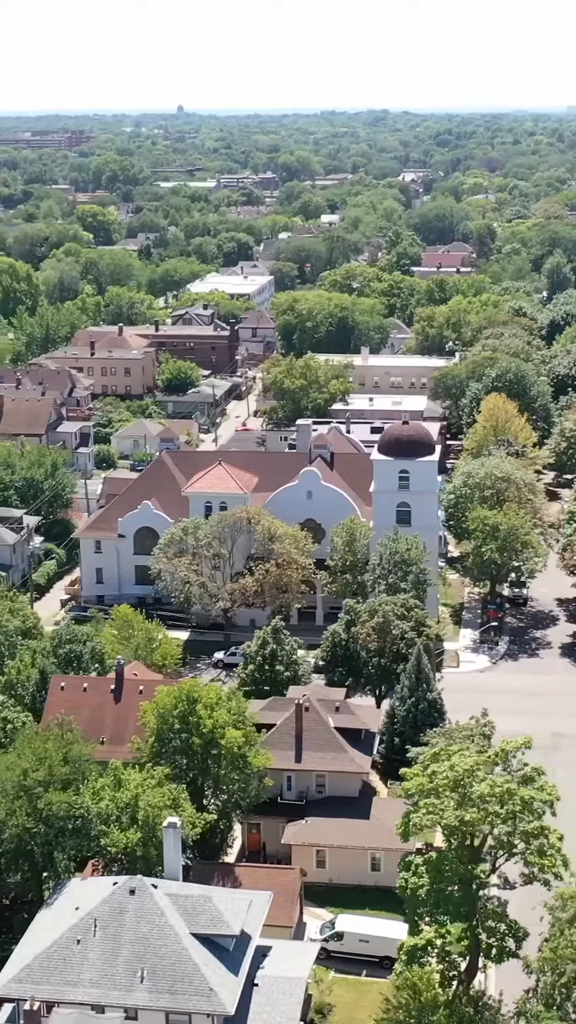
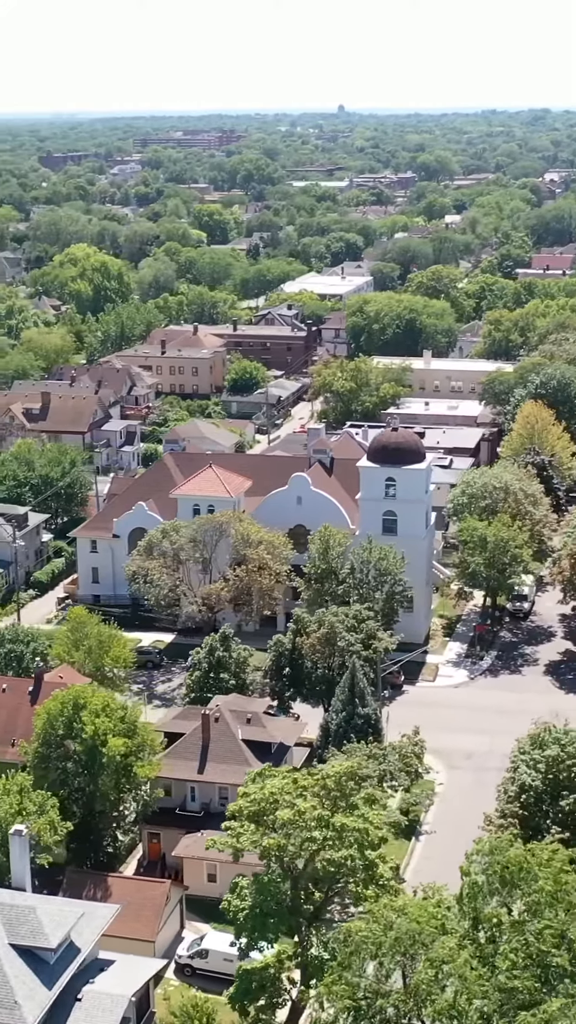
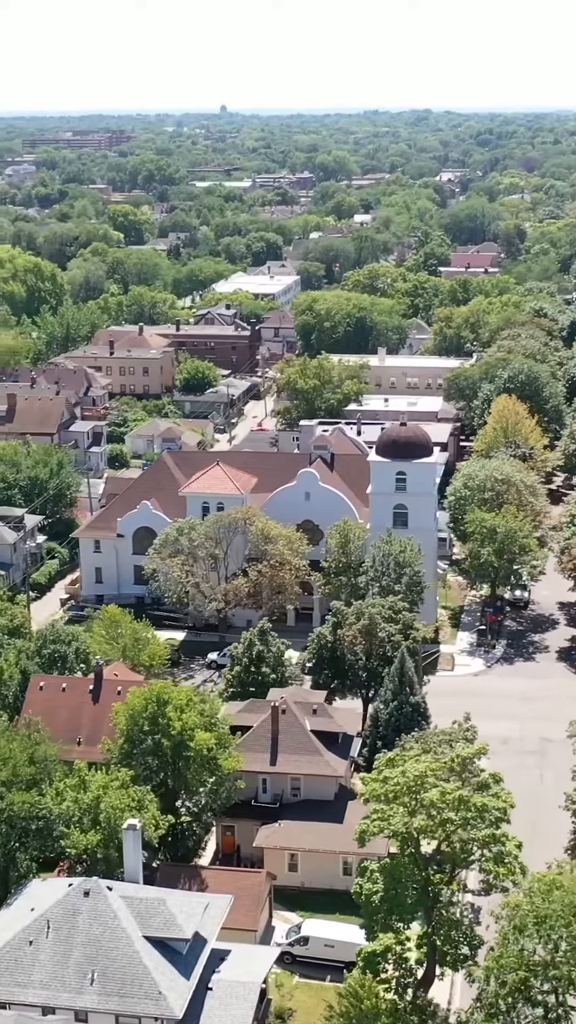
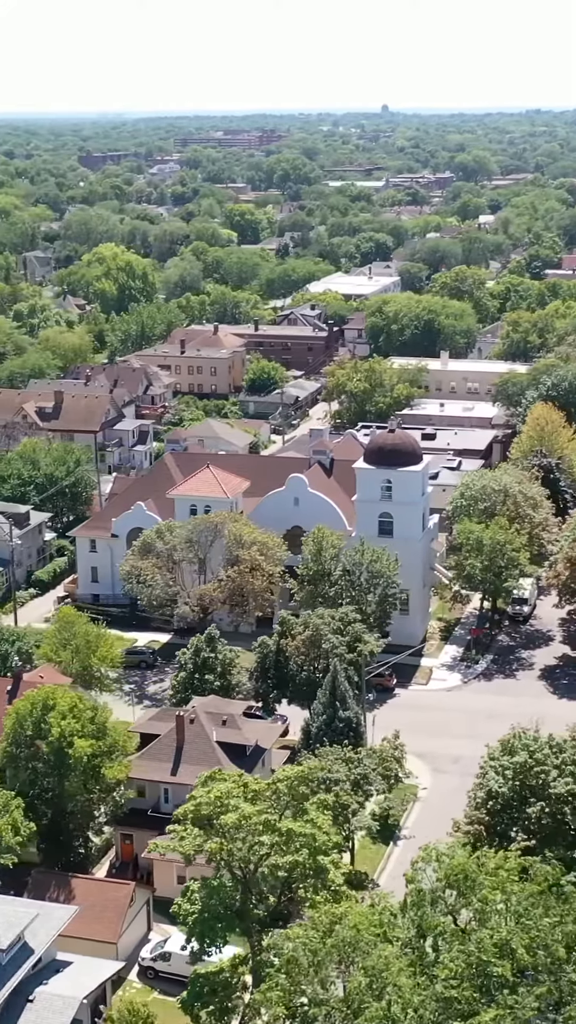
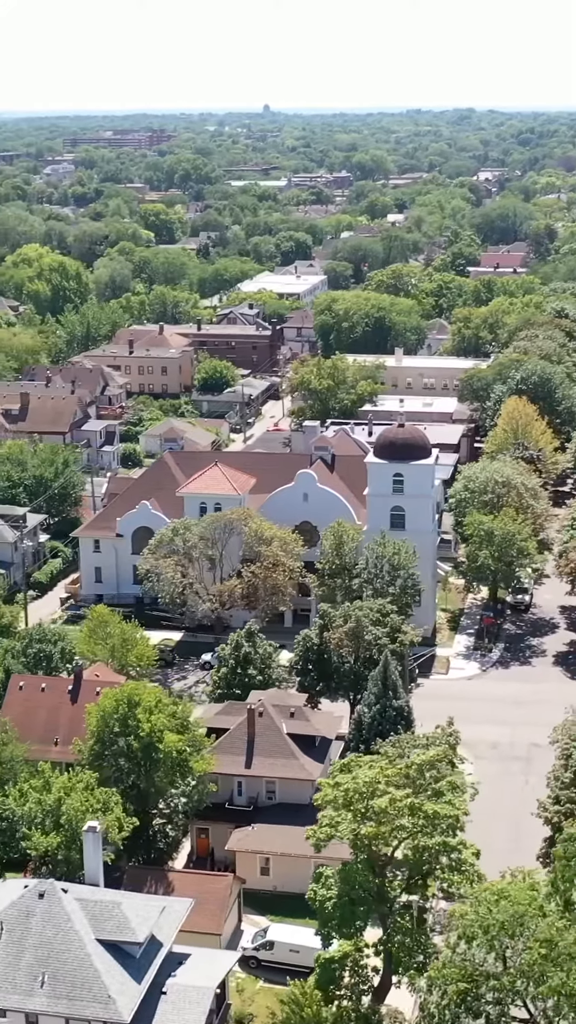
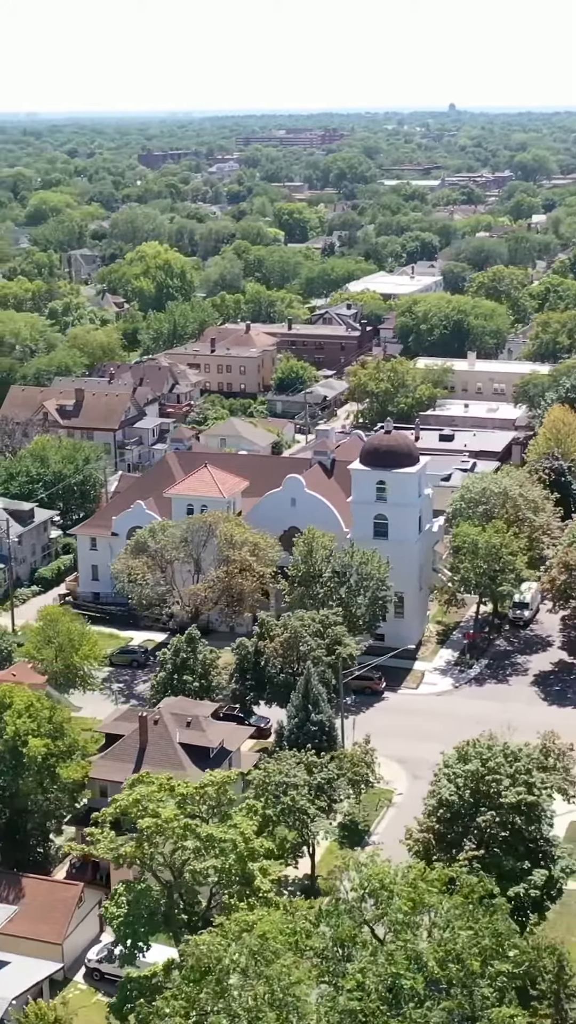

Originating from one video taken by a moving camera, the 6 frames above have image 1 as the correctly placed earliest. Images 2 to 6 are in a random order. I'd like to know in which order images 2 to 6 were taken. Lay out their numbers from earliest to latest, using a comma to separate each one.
3, 5, 2, 4, 6
